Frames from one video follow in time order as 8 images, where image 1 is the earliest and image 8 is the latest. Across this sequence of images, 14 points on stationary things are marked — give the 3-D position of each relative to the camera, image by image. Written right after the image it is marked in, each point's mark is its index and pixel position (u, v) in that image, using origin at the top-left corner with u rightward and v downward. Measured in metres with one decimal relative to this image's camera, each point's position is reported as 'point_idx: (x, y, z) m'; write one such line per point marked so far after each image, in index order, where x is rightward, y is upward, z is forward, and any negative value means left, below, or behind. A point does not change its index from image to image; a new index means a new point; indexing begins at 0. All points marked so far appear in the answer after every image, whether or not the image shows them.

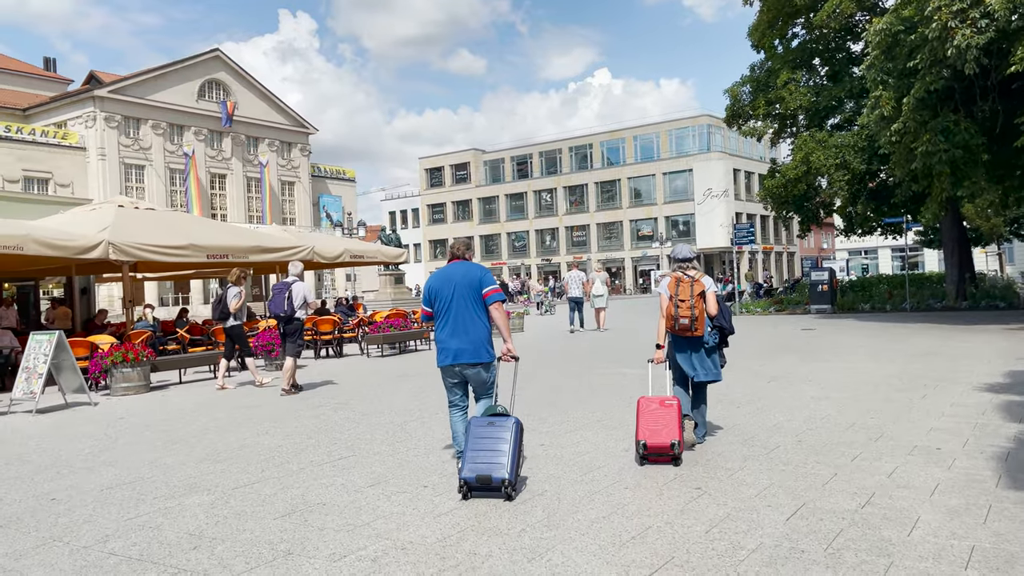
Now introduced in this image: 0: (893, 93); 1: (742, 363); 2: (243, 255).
0: (+9.0, +4.6, +18.9) m
1: (+3.5, -1.1, +12.0) m
2: (-6.1, +0.7, +18.0) m
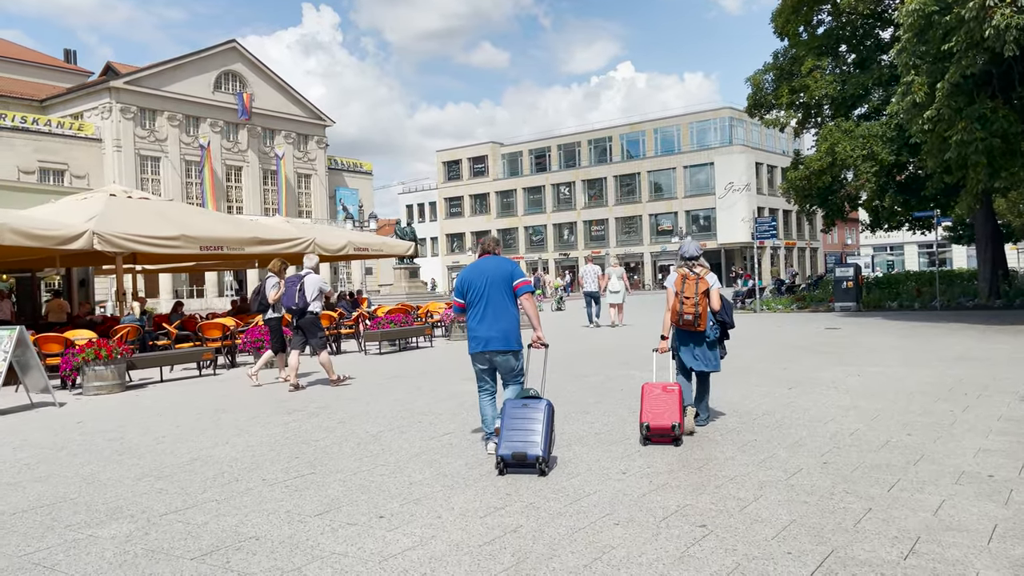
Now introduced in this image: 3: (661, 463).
0: (+9.2, +4.7, +17.8) m
1: (+3.5, -1.1, +11.0) m
2: (-5.9, +0.9, +17.3) m
3: (+1.1, -1.3, +5.8) m
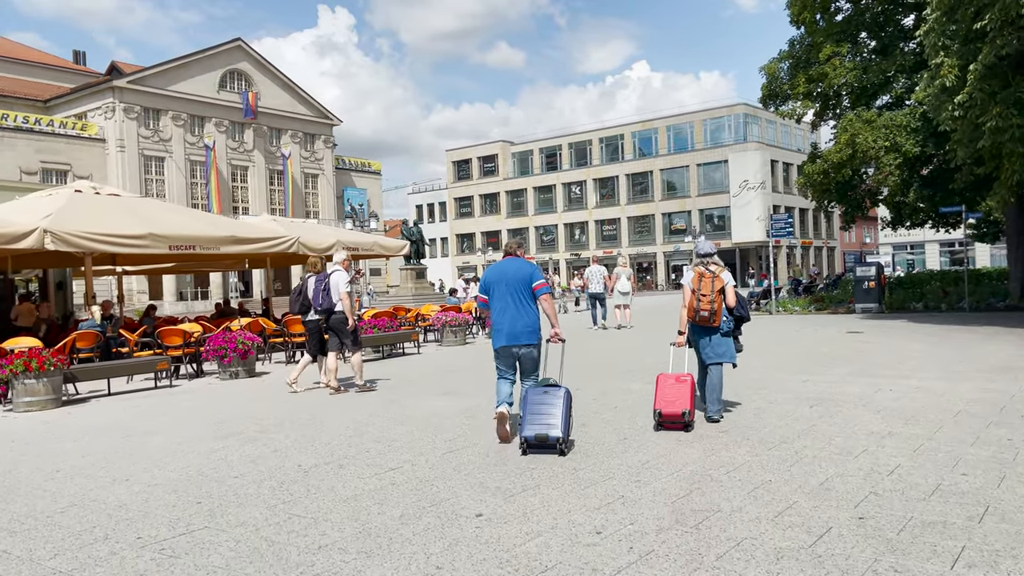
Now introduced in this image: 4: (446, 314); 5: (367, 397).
0: (+9.1, +4.7, +16.4) m
1: (+3.3, -1.1, +9.7) m
2: (-6.0, +0.8, +16.2) m
3: (+0.8, -1.3, +4.5) m
4: (-1.5, -0.6, +17.5) m
5: (-1.8, -1.3, +9.6) m
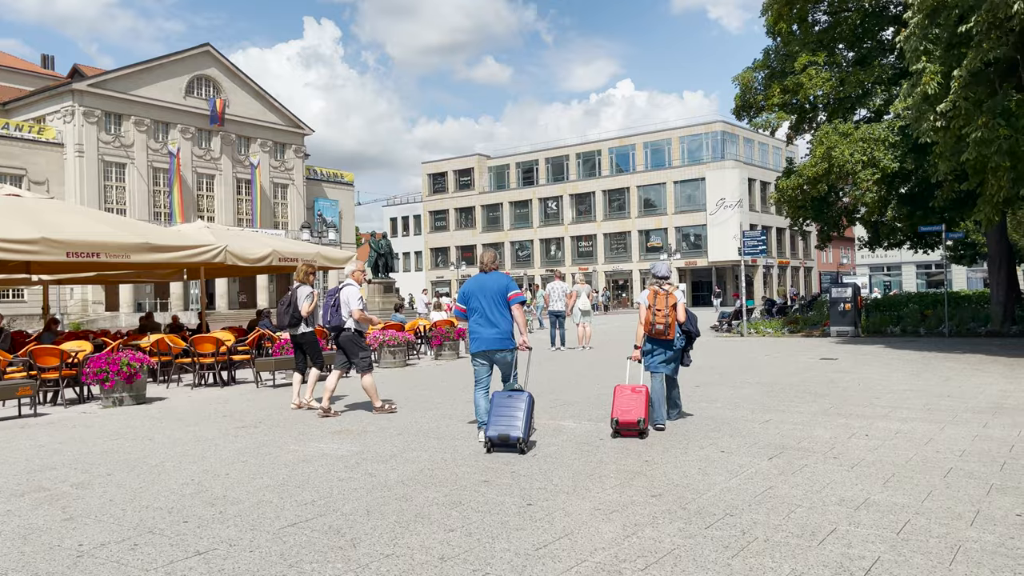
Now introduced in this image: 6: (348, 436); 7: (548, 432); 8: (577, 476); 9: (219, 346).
0: (+8.1, +4.2, +15.2) m
1: (+2.4, -1.4, +8.3) m
2: (-7.1, +0.6, +14.6) m
3: (0.0, -1.4, +3.0) m
4: (-2.6, -0.9, +15.9) m
5: (-2.7, -1.5, +8.1) m
6: (-1.6, -1.4, +7.7) m
7: (+0.3, -1.4, +7.9) m
8: (+0.5, -1.4, +5.9) m
9: (-4.7, -0.9, +12.7) m
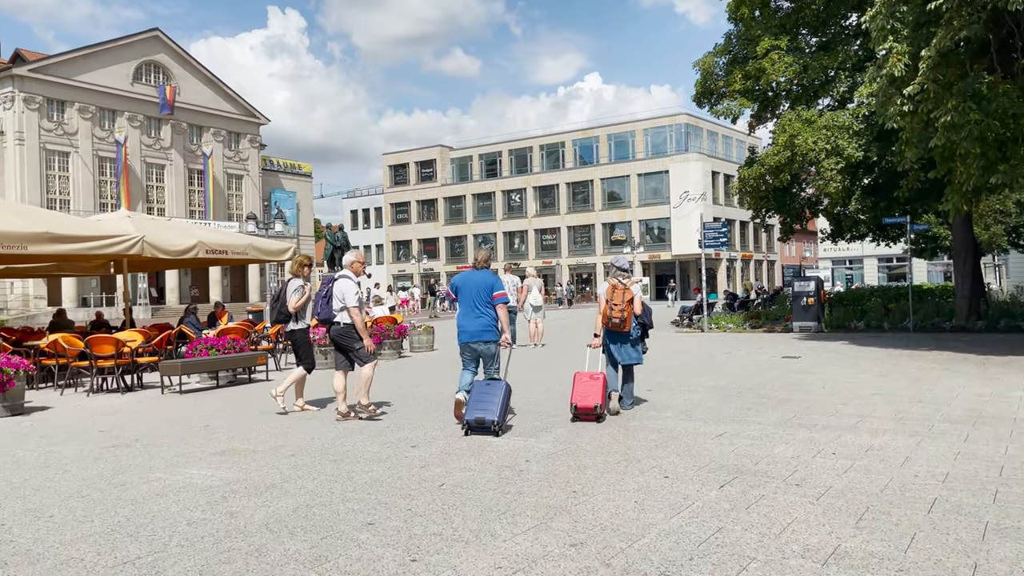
0: (+7.1, +4.3, +14.4) m
1: (+1.6, -1.3, +7.3) m
2: (-8.1, +0.7, +13.1) m
3: (-0.5, -1.4, +1.9) m
4: (-3.6, -0.8, +14.7) m
5: (-3.4, -1.4, +6.8) m
6: (-2.3, -1.4, +6.5) m
7: (-0.4, -1.4, +6.7) m
8: (-0.2, -1.4, +4.8) m
9: (-5.6, -0.8, +11.4) m
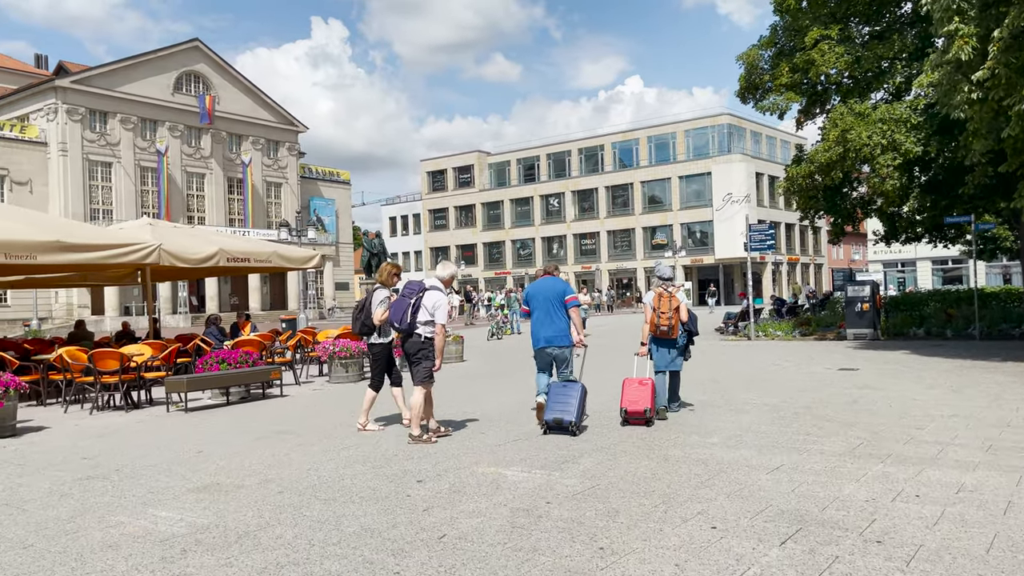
0: (+7.6, +4.2, +13.1) m
1: (+1.8, -1.4, +6.2) m
2: (-7.6, +0.5, +12.6) m
3: (-0.6, -1.4, +1.0) m
4: (-3.1, -0.9, +13.9) m
5: (-3.2, -1.5, +6.1) m
6: (-2.1, -1.5, +5.7) m
7: (-0.2, -1.4, +5.8) m
8: (-0.1, -1.4, +3.9) m
9: (-5.2, -1.0, +10.7) m
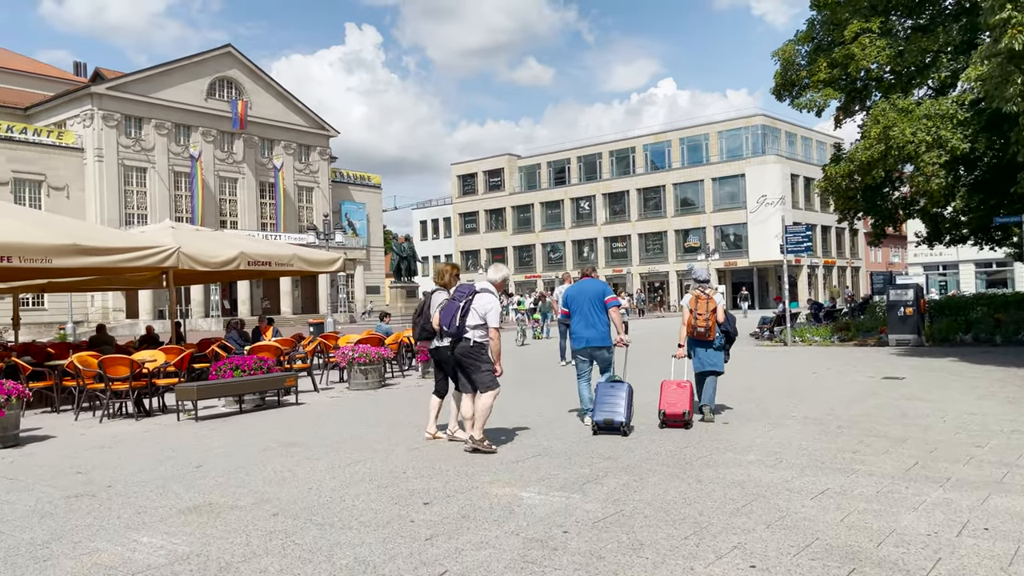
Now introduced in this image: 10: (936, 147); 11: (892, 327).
0: (+8.0, +4.2, +12.3) m
1: (+1.9, -1.4, +5.6) m
2: (-7.2, +0.5, +12.4) m
3: (-0.7, -1.4, +0.5) m
4: (-2.6, -1.0, +13.5) m
5: (-3.1, -1.6, +5.7) m
6: (-2.1, -1.5, +5.3) m
7: (-0.1, -1.5, +5.3) m
8: (-0.1, -1.4, +3.3) m
9: (-4.9, -1.1, +10.4) m
10: (+9.4, +3.1, +17.9) m
11: (+9.5, -1.0, +20.0) m
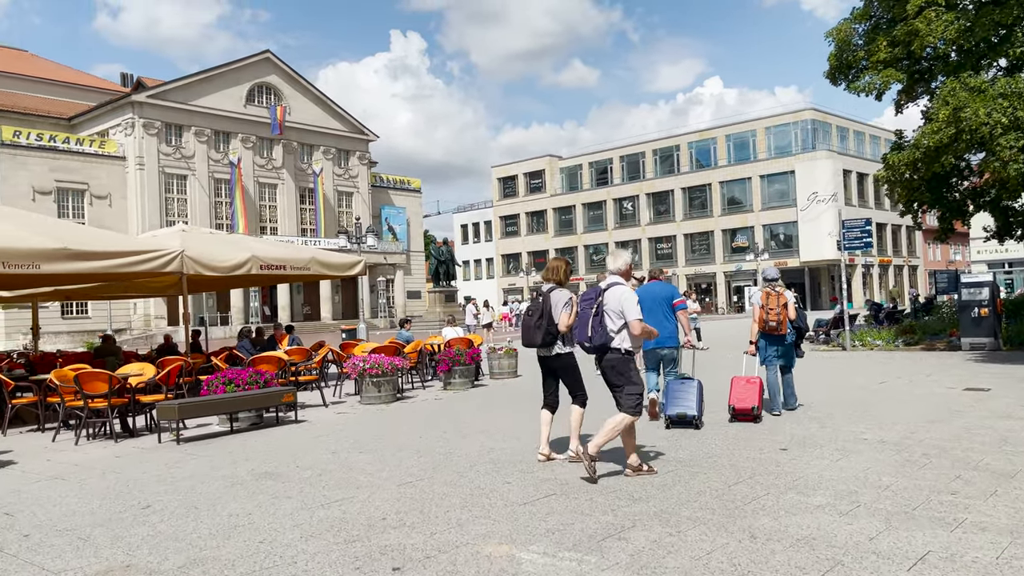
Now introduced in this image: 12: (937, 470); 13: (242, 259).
0: (+8.3, +4.2, +10.6) m
1: (+1.9, -1.4, +4.3) m
2: (-6.9, +0.4, +11.5) m
3: (-1.0, -1.4, -0.8) m
4: (-2.2, -1.1, +12.4) m
5: (-3.1, -1.6, +4.6) m
6: (-2.1, -1.6, +4.1) m
7: (-0.2, -1.5, +4.0) m
8: (-0.2, -1.4, +2.1) m
9: (-4.6, -1.1, +9.4) m
10: (+10.0, +3.2, +16.0) m
11: (+10.2, -0.9, +18.1) m
12: (+3.2, -1.4, +6.0) m
13: (-5.0, +0.5, +14.8) m
